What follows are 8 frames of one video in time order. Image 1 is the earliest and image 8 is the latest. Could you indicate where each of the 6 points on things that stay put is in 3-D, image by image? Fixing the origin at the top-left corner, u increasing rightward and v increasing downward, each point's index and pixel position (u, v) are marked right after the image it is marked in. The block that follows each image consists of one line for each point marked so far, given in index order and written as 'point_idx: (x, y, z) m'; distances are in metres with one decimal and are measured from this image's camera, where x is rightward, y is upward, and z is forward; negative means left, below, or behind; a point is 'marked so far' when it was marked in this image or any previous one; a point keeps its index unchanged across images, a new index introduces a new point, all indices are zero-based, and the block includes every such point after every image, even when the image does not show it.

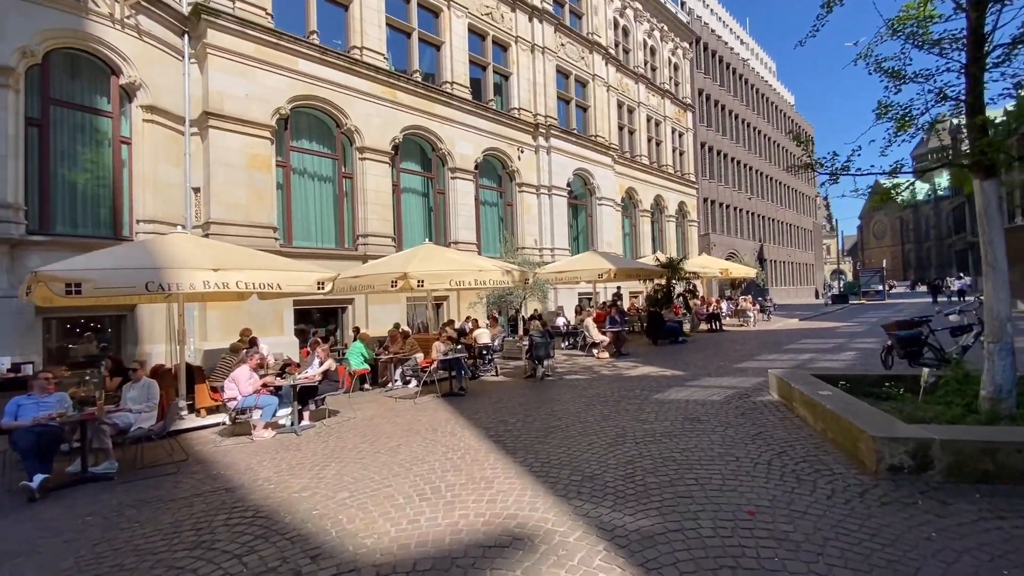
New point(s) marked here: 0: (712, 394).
0: (+3.5, -1.8, +8.6) m
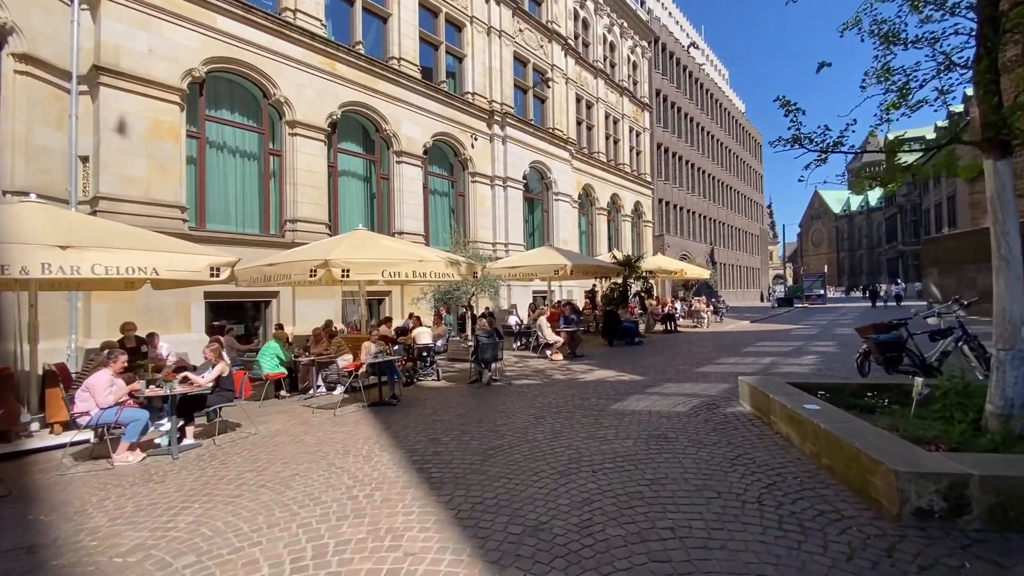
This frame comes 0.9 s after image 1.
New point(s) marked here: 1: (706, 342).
0: (+2.5, -1.8, +7.6) m
1: (+6.5, -1.8, +16.7) m
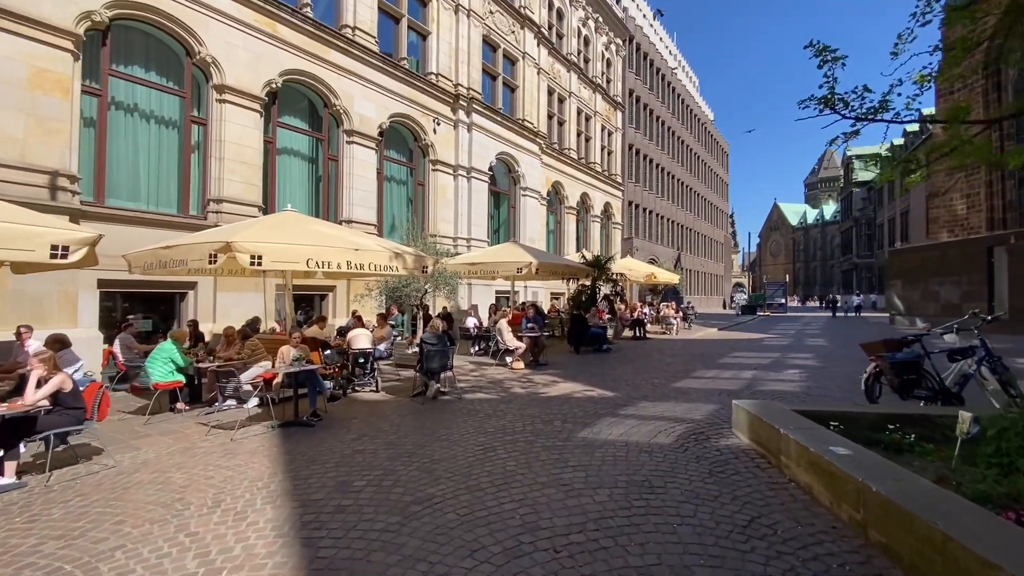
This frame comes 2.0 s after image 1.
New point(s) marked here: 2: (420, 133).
0: (+1.8, -1.8, +6.3) m
1: (+5.2, -1.9, +15.6) m
2: (-3.4, +5.7, +18.4) m
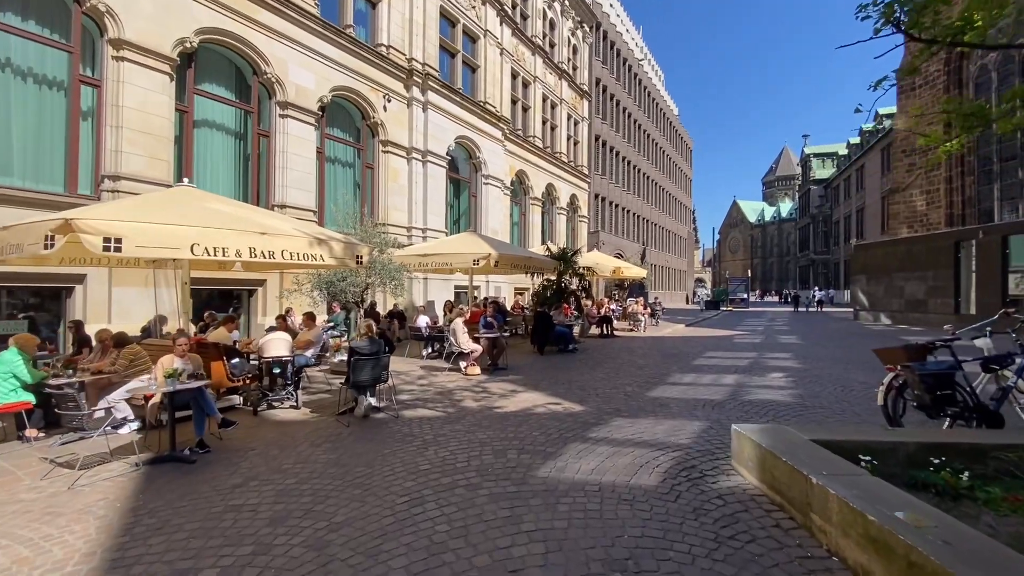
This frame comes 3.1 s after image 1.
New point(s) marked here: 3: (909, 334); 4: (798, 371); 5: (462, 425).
0: (+1.2, -1.7, +4.9) m
1: (+4.0, -1.8, +14.4) m
2: (-4.8, +5.9, +16.6) m
3: (+14.7, -1.7, +18.3) m
4: (+6.0, -1.7, +10.4) m
5: (-0.7, -1.8, +6.5) m
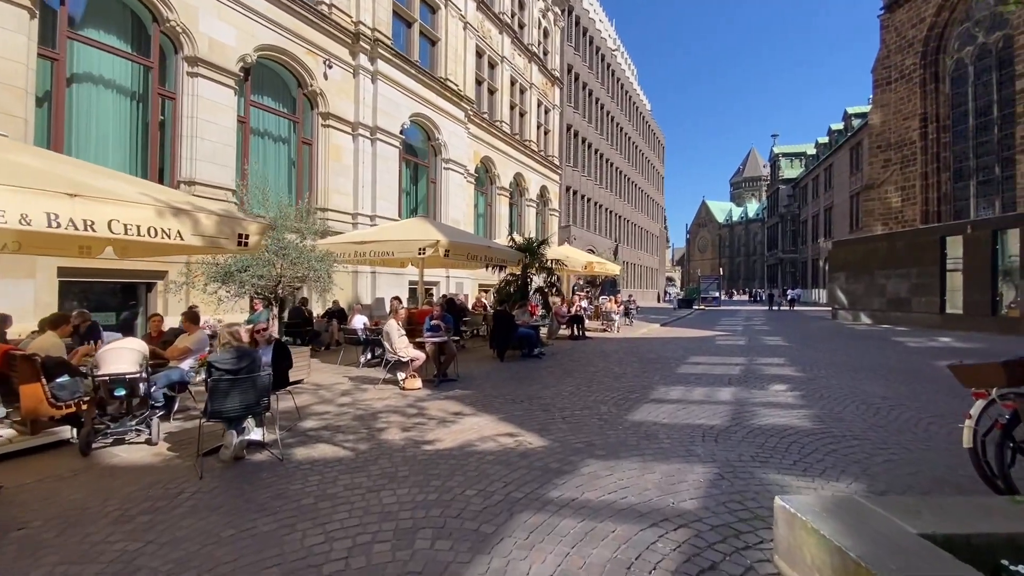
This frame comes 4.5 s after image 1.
0: (+0.7, -1.7, +3.0) m
1: (+2.9, -1.7, +12.7) m
2: (-6.0, +6.1, +14.3) m
3: (+13.4, -1.6, +17.2) m
4: (+5.1, -1.6, +8.8) m
5: (-1.3, -1.7, +4.5) m
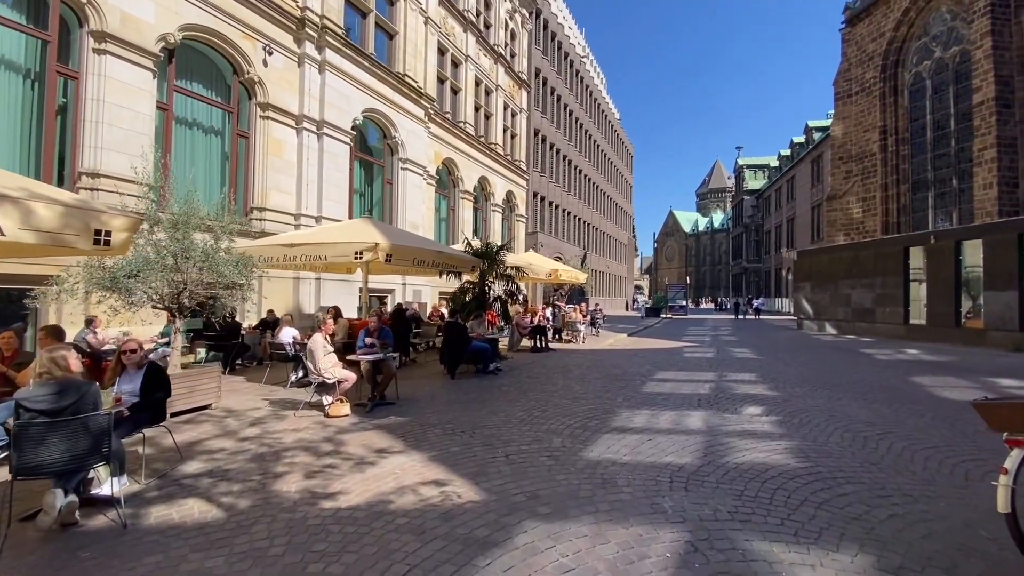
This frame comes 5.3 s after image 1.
0: (+0.2, -1.7, +2.0) m
1: (+1.8, -1.9, +11.8) m
2: (-7.1, +5.9, +13.0) m
3: (+12.0, -2.0, +16.9) m
4: (+4.2, -1.8, +8.0) m
5: (-1.9, -1.8, +3.4) m
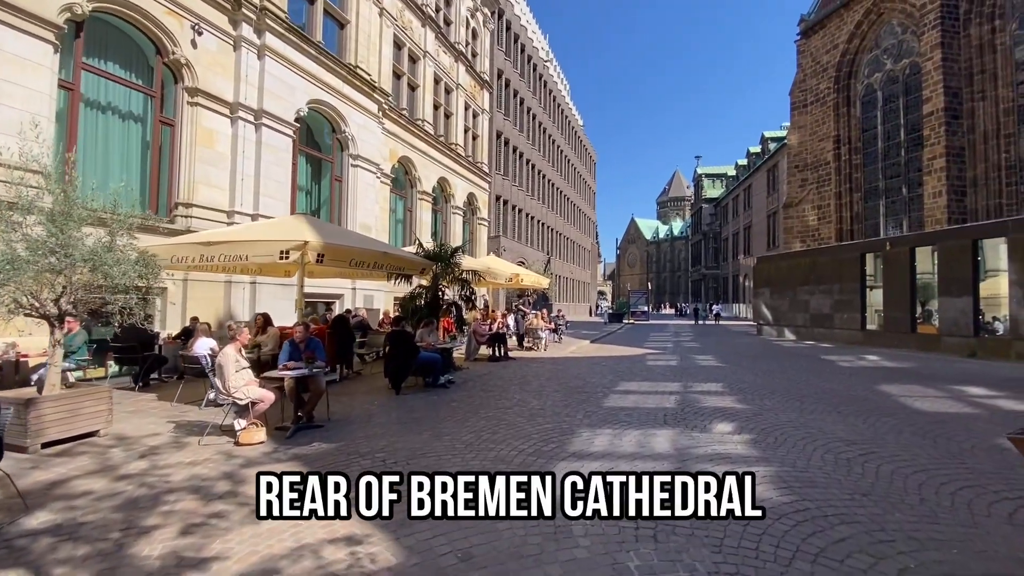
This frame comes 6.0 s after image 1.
0: (-0.2, -1.7, +1.1) m
1: (+0.8, -2.0, +11.0) m
2: (-8.2, +5.8, +11.7) m
3: (+10.6, -2.2, +16.8) m
4: (+3.5, -1.9, +7.4) m
5: (-2.3, -1.8, +2.4) m
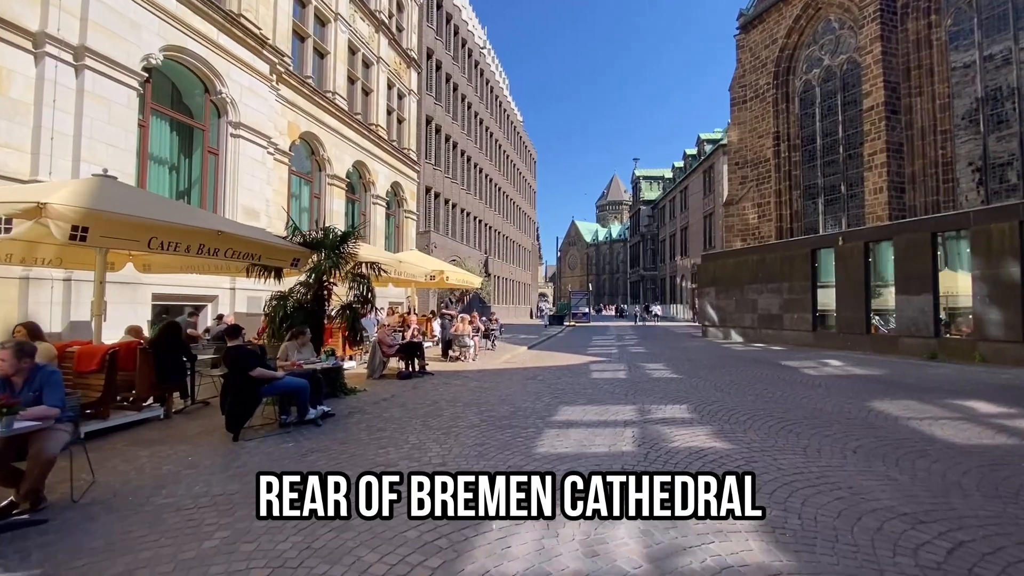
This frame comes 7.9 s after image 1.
0: (-0.6, -1.6, -1.5) m
1: (-0.8, -2.0, +8.5) m
2: (-9.8, +5.8, +8.1) m
3: (+8.3, -2.1, +15.3) m
4: (+2.3, -1.8, +5.2) m
5: (-2.9, -1.7, -0.5) m
